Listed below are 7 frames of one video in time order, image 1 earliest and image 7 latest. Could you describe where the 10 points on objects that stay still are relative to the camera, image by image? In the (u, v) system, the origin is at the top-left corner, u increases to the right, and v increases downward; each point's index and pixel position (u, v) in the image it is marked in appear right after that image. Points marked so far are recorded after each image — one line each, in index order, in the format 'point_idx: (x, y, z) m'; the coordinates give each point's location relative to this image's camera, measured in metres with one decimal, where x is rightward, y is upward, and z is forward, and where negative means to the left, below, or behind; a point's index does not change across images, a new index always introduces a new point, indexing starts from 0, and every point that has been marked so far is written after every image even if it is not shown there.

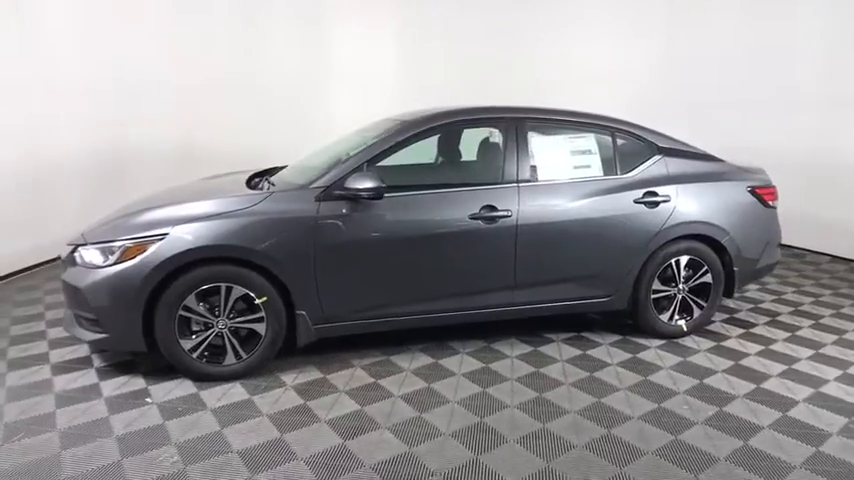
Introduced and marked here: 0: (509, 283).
0: (+0.4, -0.2, +3.5) m
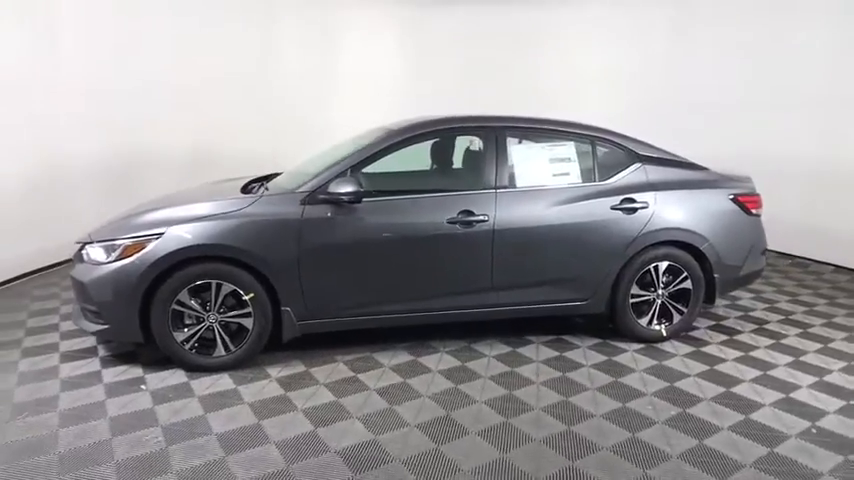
0: (+0.3, -0.3, +3.7) m
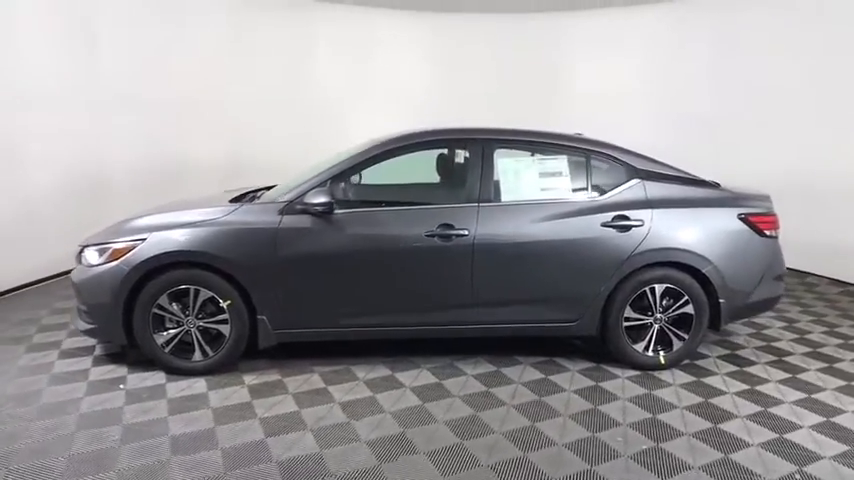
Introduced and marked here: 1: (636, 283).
0: (+0.2, -0.4, +3.6) m
1: (+1.2, -0.3, +3.6) m
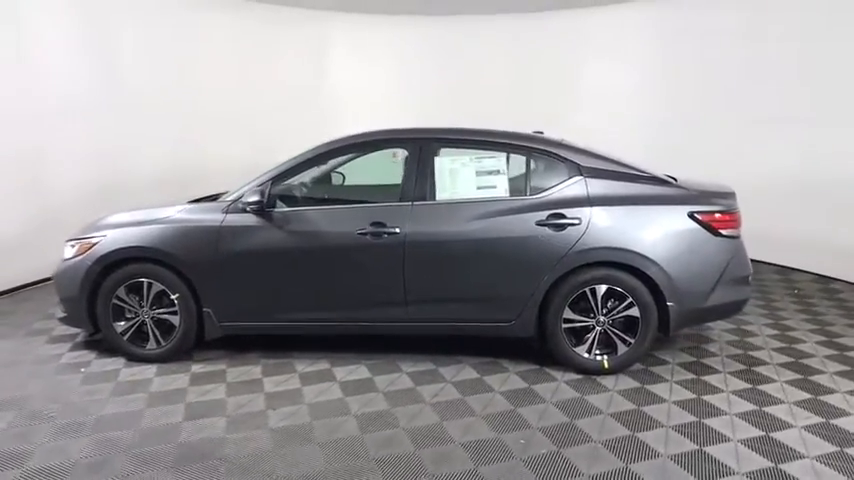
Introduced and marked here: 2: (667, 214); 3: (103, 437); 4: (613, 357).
0: (-0.2, -0.3, +3.6) m
1: (+0.8, -0.2, +3.5) m
2: (+1.4, +0.1, +3.5) m
3: (-1.5, -0.9, +2.9) m
4: (+1.1, -0.7, +3.5) m
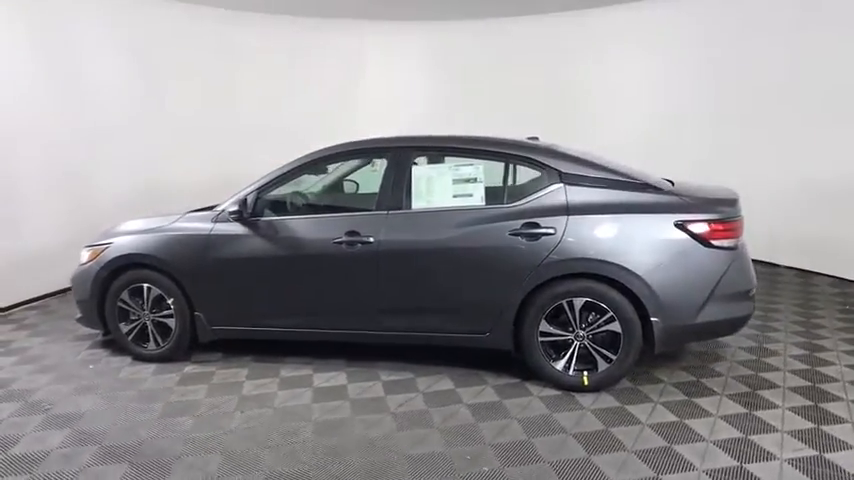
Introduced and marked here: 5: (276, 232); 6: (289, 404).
0: (-0.3, -0.4, +3.6) m
1: (+0.7, -0.3, +3.3) m
2: (+1.2, +0.1, +3.2) m
3: (-1.8, -1.0, +3.1) m
4: (+0.9, -0.7, +3.3) m
5: (-0.9, 0.0, +3.7) m
6: (-0.7, -0.9, +3.3) m
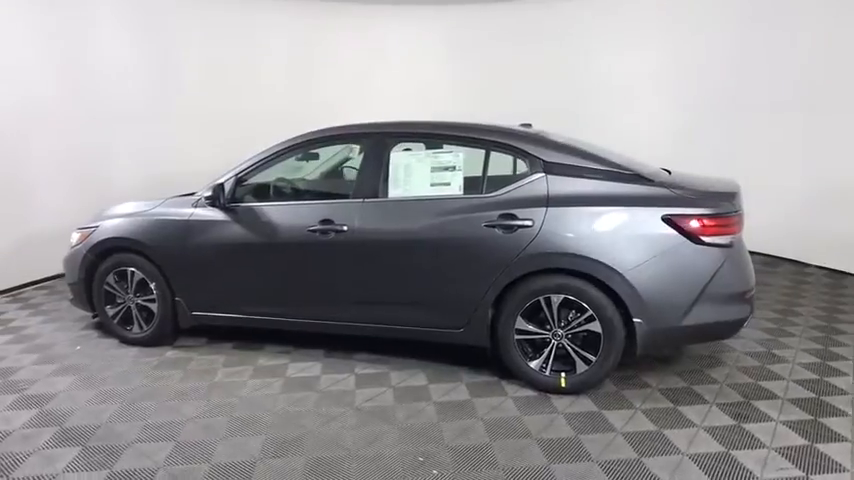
0: (-0.4, -0.3, +3.5) m
1: (+0.5, -0.3, +3.2) m
2: (+1.0, +0.1, +3.0) m
3: (-1.9, -0.9, +3.1) m
4: (+0.7, -0.7, +3.1) m
5: (-1.0, +0.1, +3.6) m
6: (-0.9, -0.8, +3.3) m
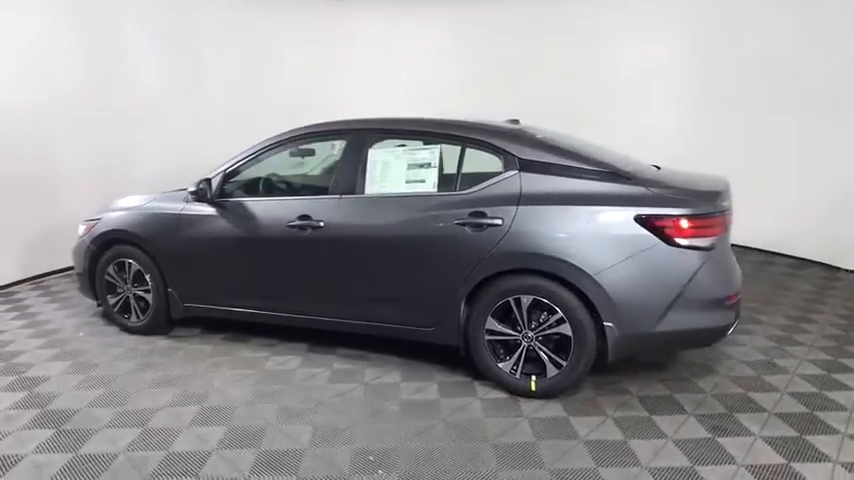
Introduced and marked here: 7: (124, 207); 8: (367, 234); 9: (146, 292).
0: (-0.5, -0.3, +3.5) m
1: (+0.4, -0.3, +3.1) m
2: (+0.9, +0.1, +2.9) m
3: (-2.1, -0.8, +3.3) m
4: (+0.6, -0.7, +3.1) m
5: (-1.1, +0.2, +3.7) m
6: (-1.1, -0.8, +3.3) m
7: (-2.0, +0.2, +4.1) m
8: (-0.3, 0.0, +3.3) m
9: (-1.8, -0.3, +4.0) m
